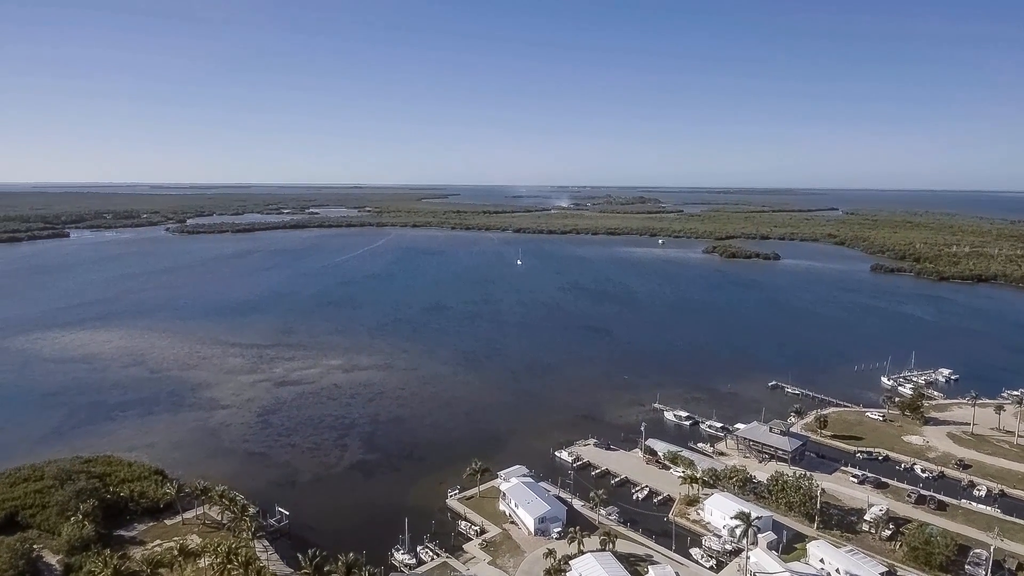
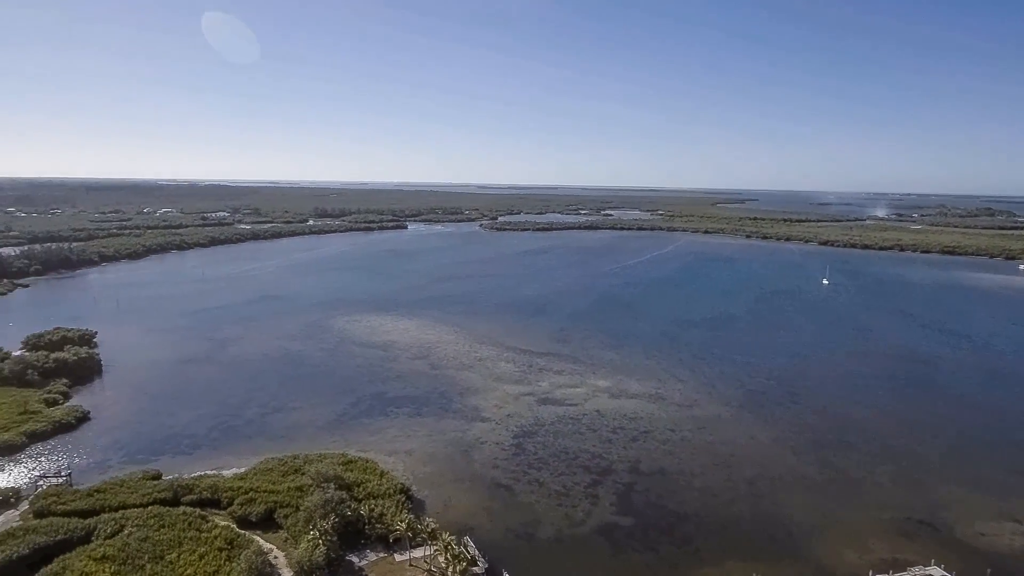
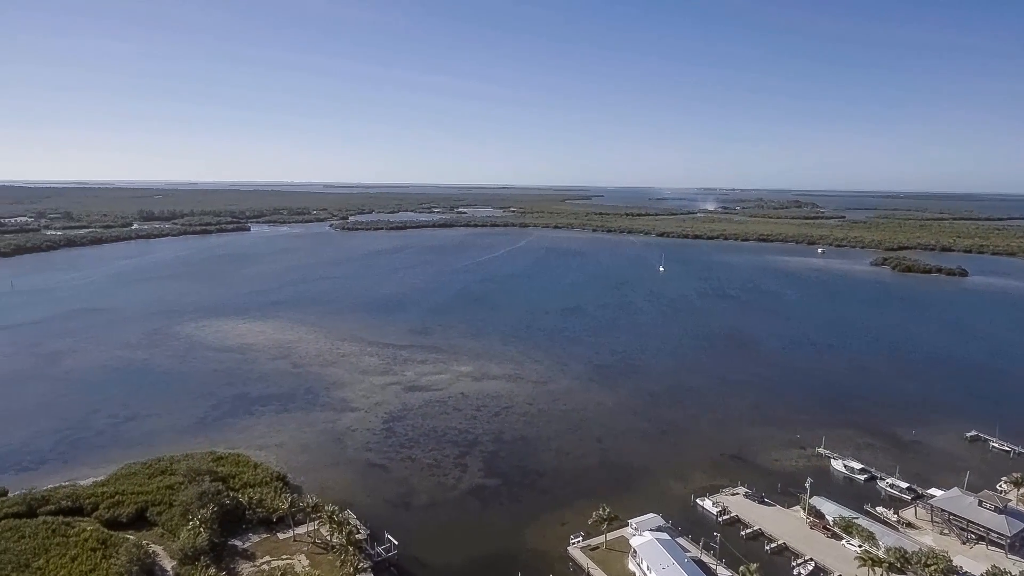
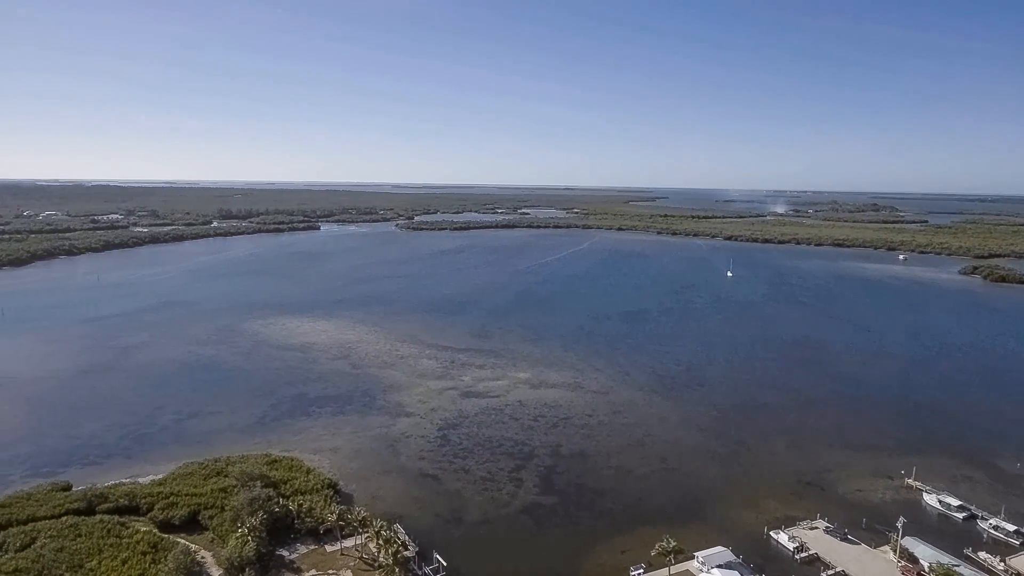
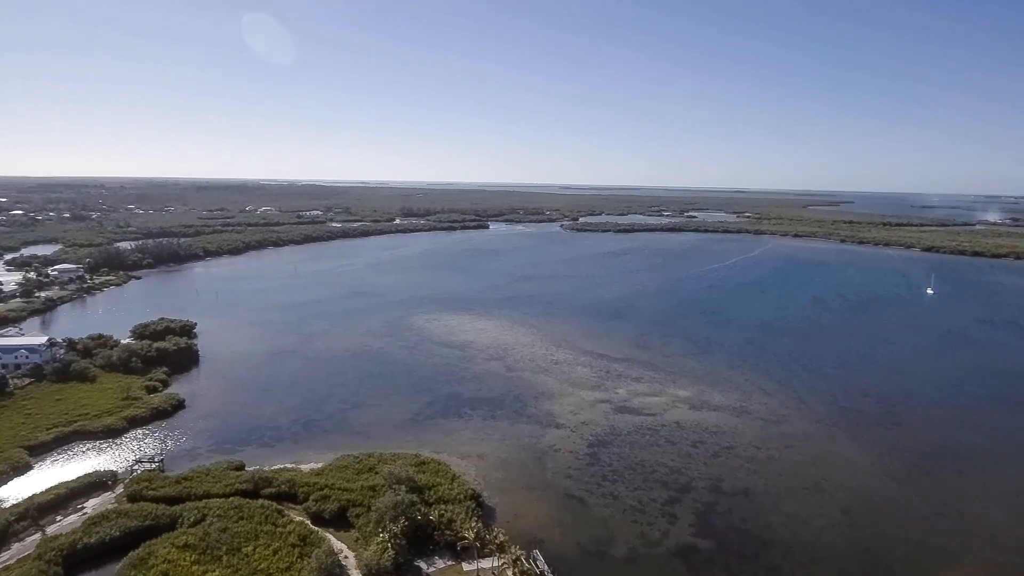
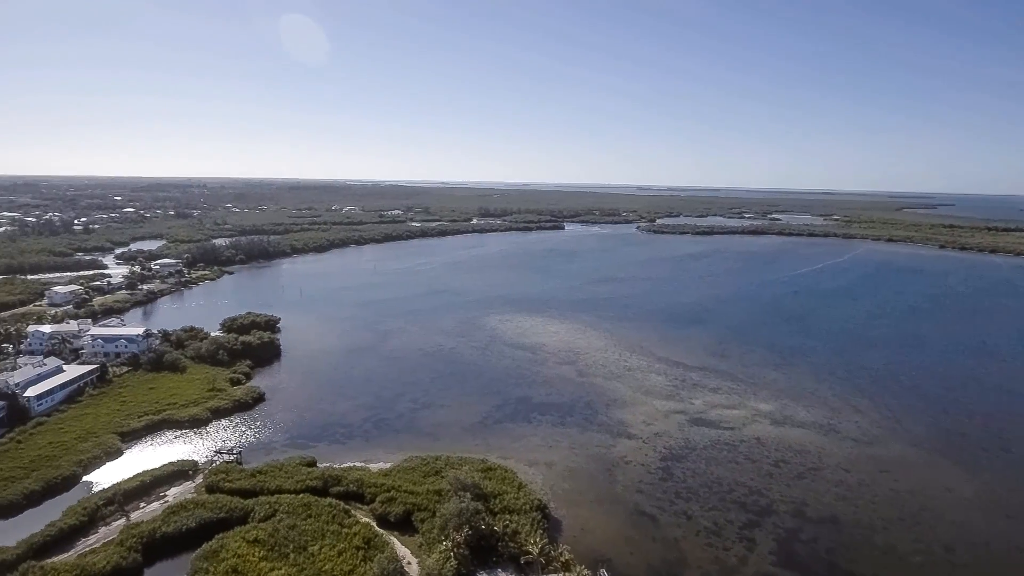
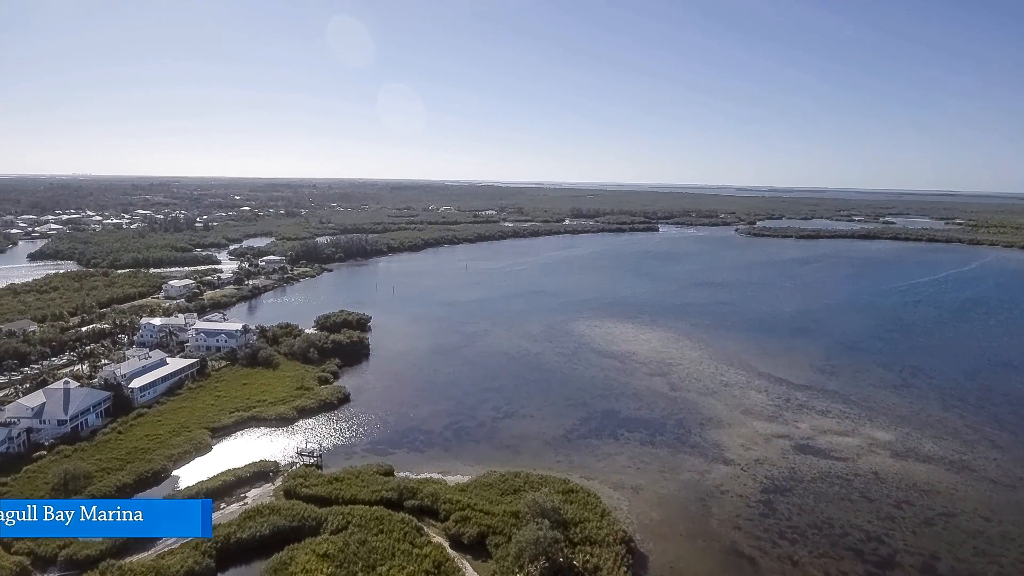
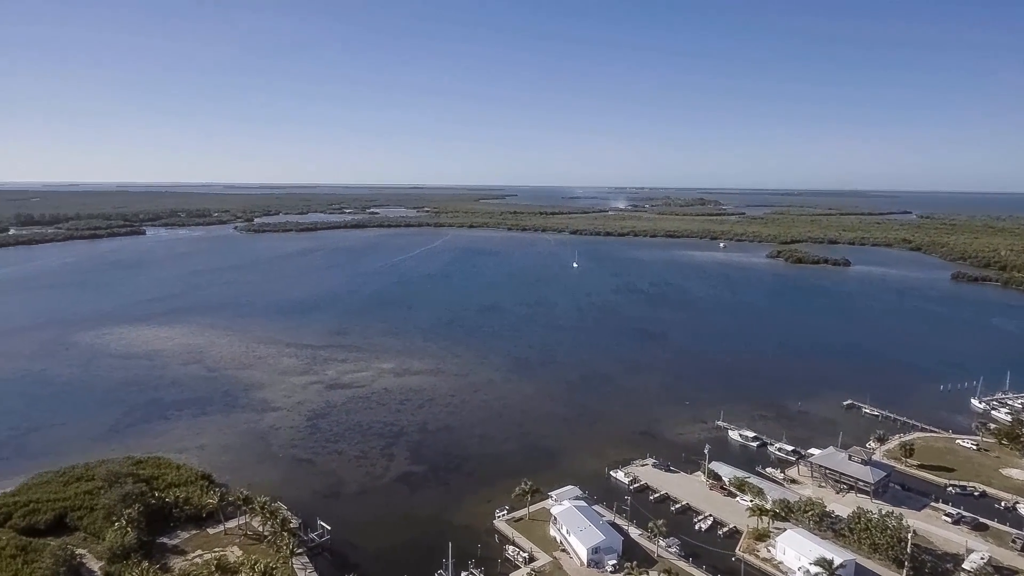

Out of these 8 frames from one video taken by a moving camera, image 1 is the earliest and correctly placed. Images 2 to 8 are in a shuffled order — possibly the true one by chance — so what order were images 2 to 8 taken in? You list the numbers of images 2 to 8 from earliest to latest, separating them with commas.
8, 3, 4, 2, 5, 6, 7
